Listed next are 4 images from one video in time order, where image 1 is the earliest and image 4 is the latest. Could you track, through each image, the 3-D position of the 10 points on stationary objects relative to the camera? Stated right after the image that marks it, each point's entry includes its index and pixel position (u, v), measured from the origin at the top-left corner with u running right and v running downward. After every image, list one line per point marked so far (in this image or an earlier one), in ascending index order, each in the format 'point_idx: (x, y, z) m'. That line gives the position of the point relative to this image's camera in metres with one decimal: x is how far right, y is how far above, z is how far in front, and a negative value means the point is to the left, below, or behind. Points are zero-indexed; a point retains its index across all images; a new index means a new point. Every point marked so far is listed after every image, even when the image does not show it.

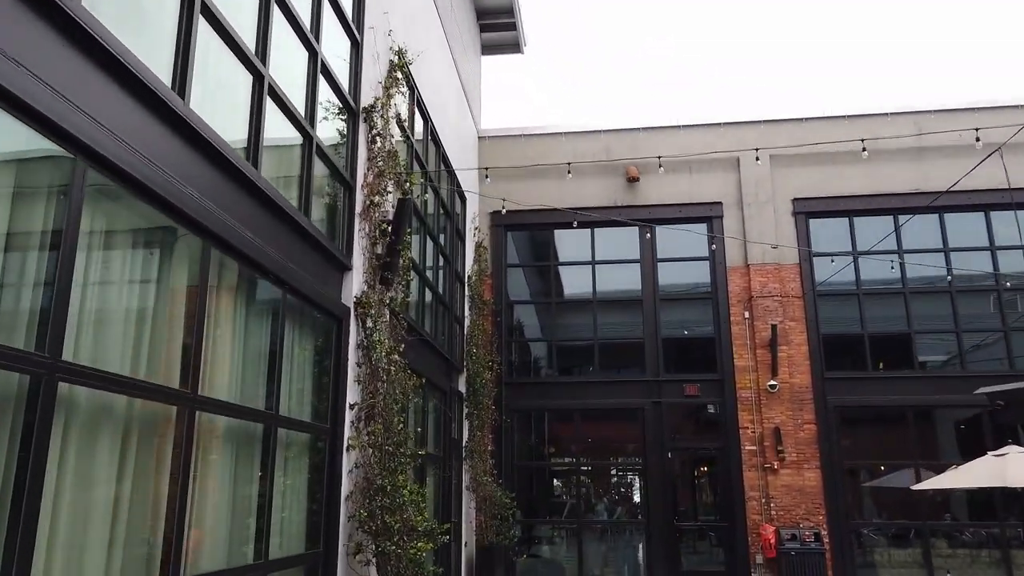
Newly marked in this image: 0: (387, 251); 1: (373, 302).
0: (-1.0, +0.3, +6.0) m
1: (-1.1, -0.1, +5.7) m
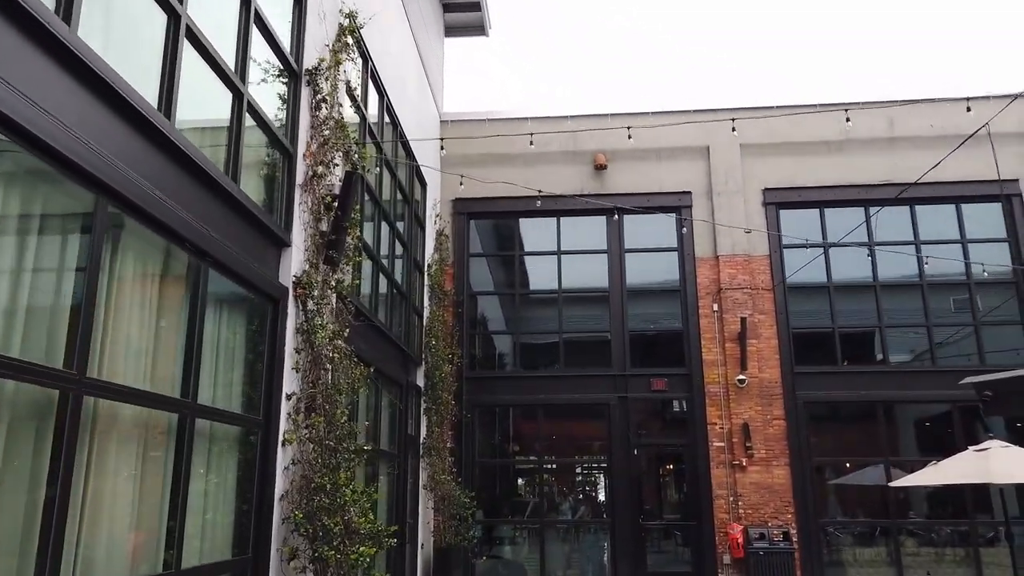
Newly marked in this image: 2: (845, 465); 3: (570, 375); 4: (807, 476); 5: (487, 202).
0: (-1.3, +0.4, +5.5) m
1: (-1.4, 0.0, +5.2) m
2: (+4.4, -2.4, +10.0) m
3: (+0.8, -1.2, +10.6) m
4: (+3.9, -2.5, +9.9) m
5: (-0.4, +1.3, +11.2) m
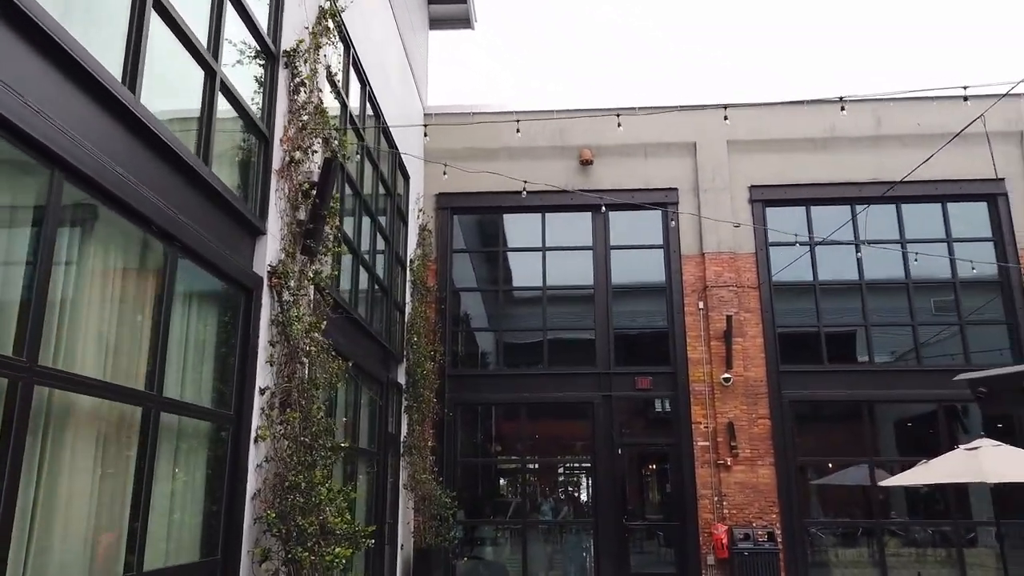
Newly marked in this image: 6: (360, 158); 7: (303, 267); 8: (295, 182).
0: (-1.4, +0.5, +5.3) m
1: (-1.5, +0.1, +5.0) m
2: (+4.2, -2.3, +9.9) m
3: (+0.6, -1.2, +10.4) m
4: (+3.7, -2.5, +9.8) m
5: (-0.6, +1.3, +11.1) m
6: (-1.6, +1.3, +7.8) m
7: (-1.5, +0.1, +5.3) m
8: (-1.5, +0.7, +5.2) m
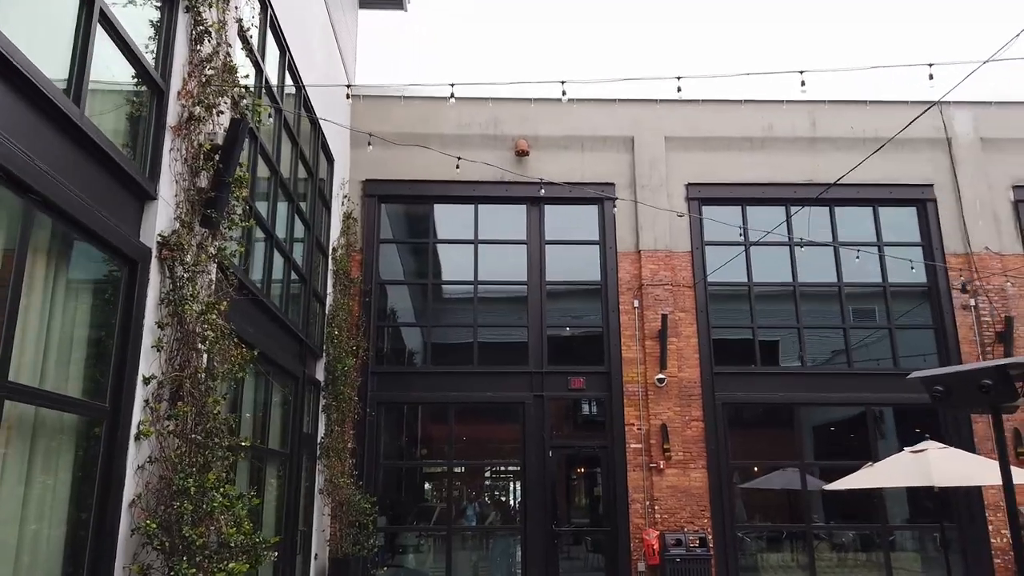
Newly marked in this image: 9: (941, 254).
0: (-1.9, +0.6, +4.7) m
1: (-1.9, +0.2, +4.3) m
2: (+3.2, -2.3, +9.7) m
3: (-0.4, -1.1, +10.0) m
4: (+2.7, -2.4, +9.6) m
5: (-1.6, +1.4, +10.5) m
6: (-2.2, +1.5, +7.1) m
7: (-1.9, +0.3, +4.6) m
8: (-1.9, +0.9, +4.6) m
9: (+5.9, +0.5, +10.4) m
